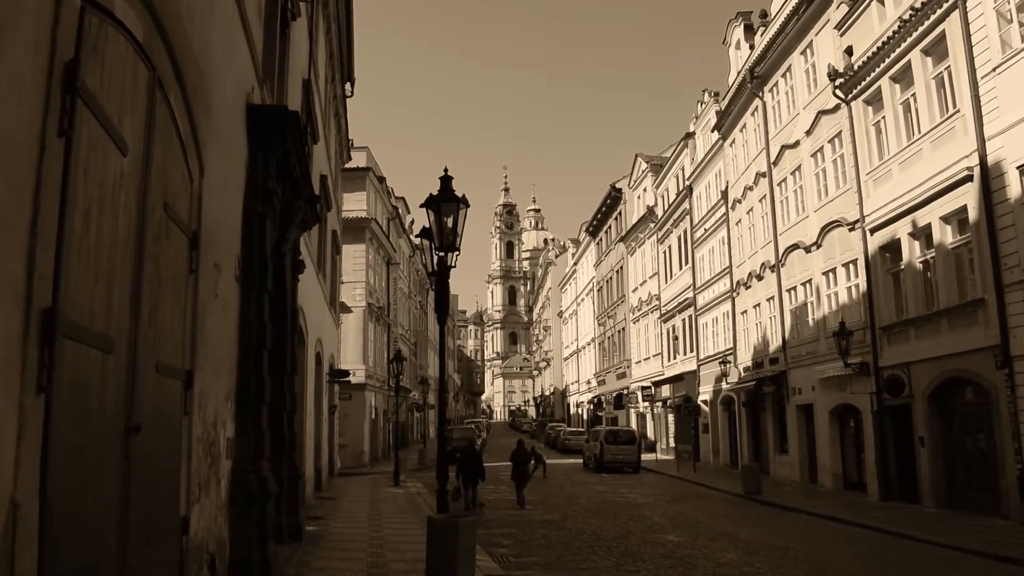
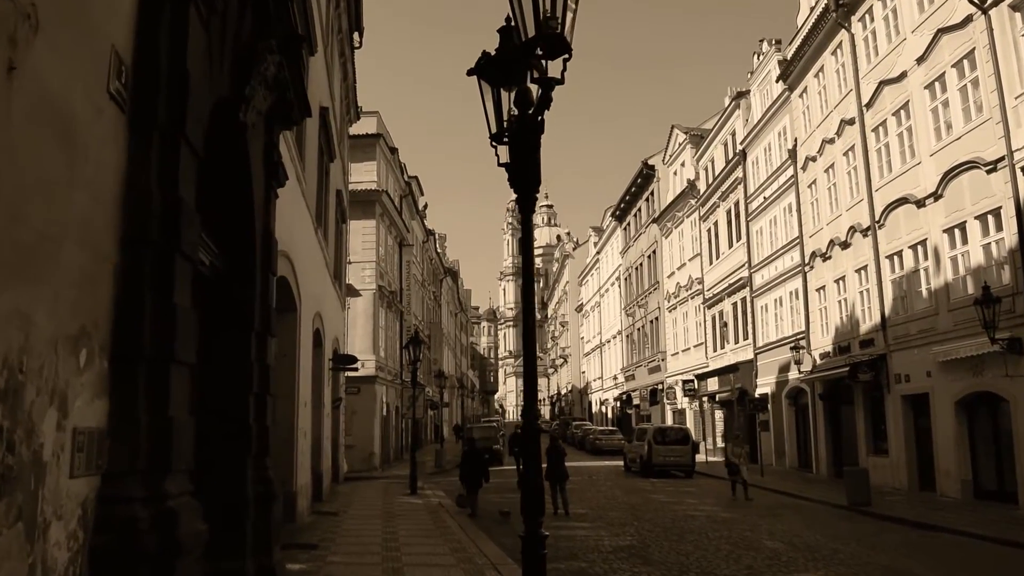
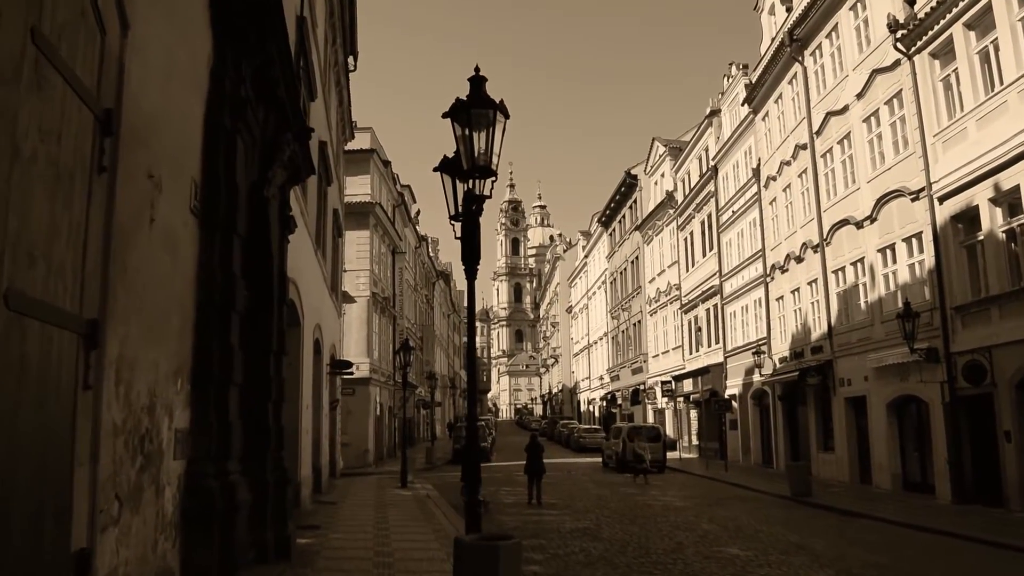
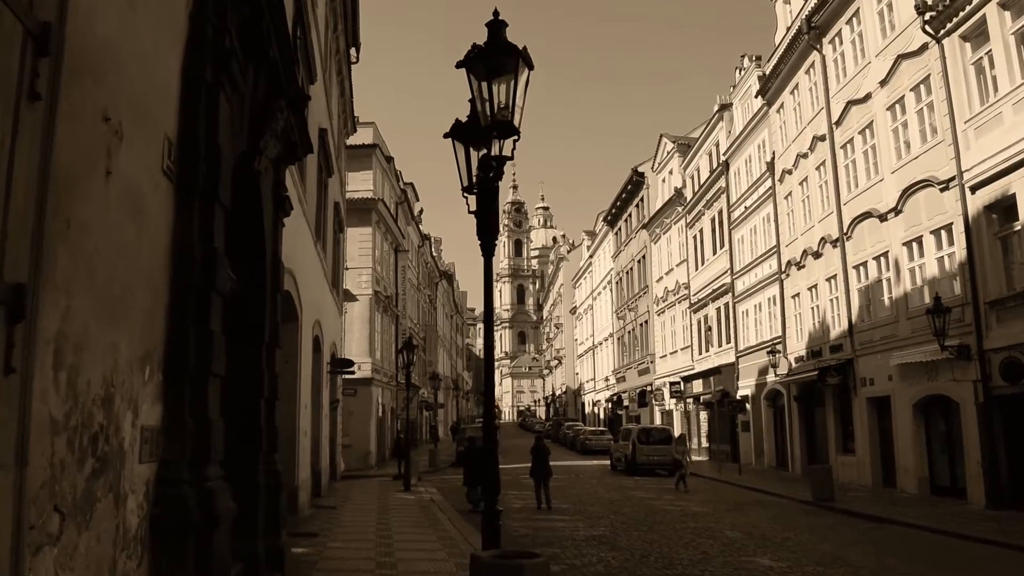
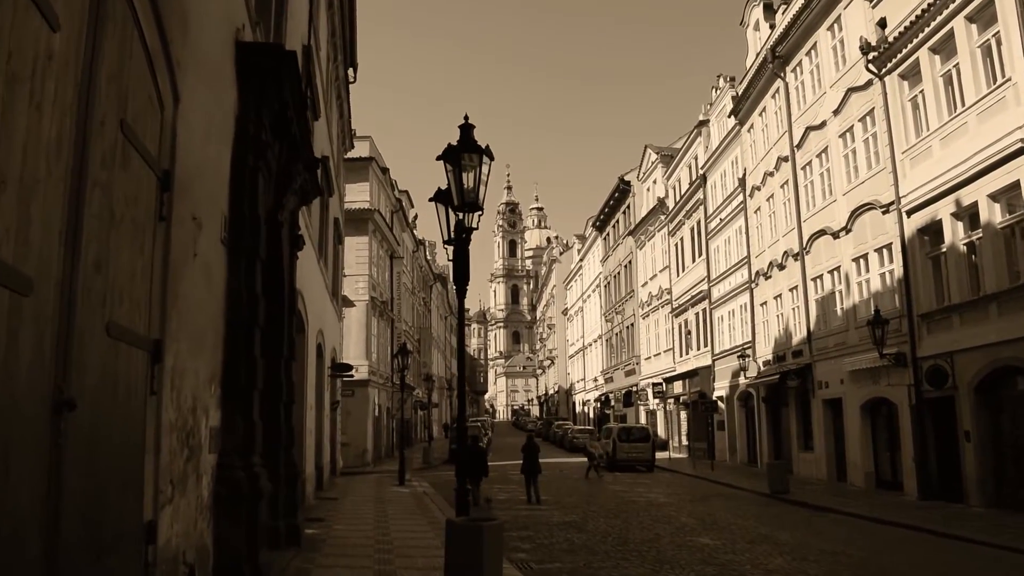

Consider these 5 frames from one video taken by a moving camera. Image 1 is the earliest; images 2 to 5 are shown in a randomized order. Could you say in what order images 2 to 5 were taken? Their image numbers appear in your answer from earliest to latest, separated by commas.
5, 3, 4, 2
